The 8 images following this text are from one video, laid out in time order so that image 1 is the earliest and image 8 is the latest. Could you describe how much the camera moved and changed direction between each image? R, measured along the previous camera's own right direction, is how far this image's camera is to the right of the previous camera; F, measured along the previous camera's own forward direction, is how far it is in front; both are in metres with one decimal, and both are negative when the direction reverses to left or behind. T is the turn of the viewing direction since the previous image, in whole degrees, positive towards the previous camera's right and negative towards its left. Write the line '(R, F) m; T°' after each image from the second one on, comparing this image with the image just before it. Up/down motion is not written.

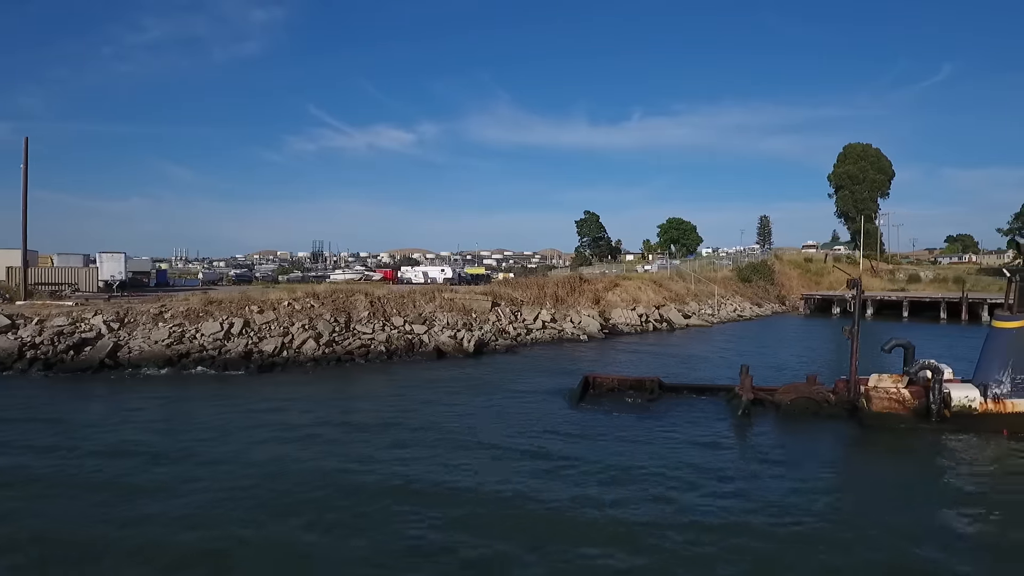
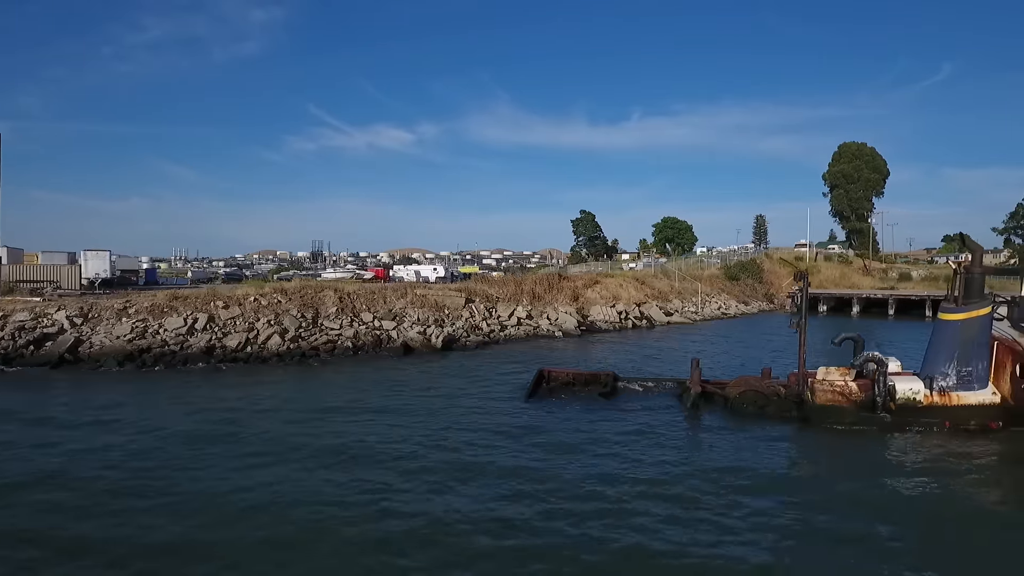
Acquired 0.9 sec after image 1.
(+1.2, +0.1) m; 0°
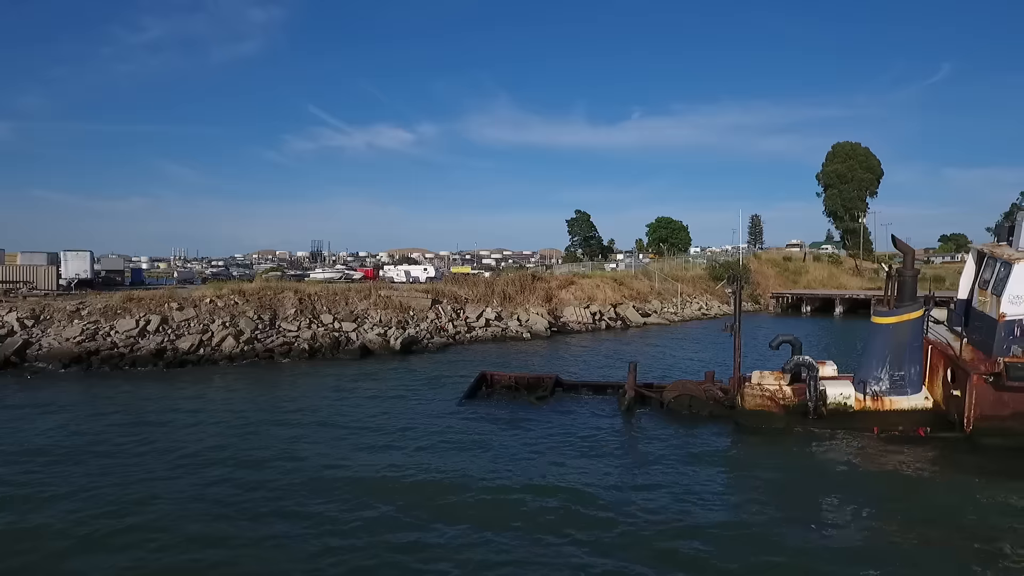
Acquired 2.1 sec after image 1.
(+1.6, +0.2) m; 0°
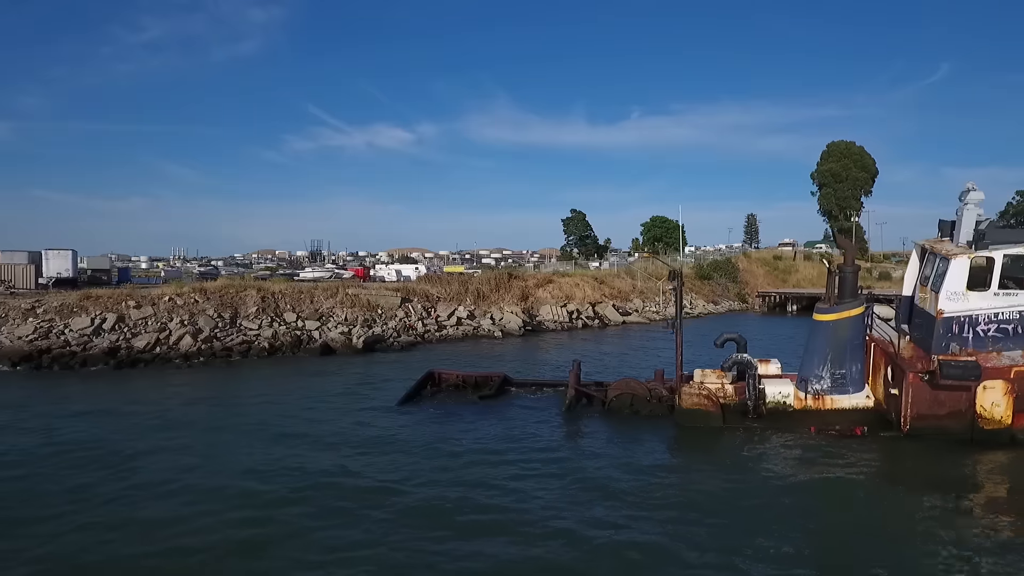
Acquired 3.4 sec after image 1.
(+1.4, +0.3) m; 0°
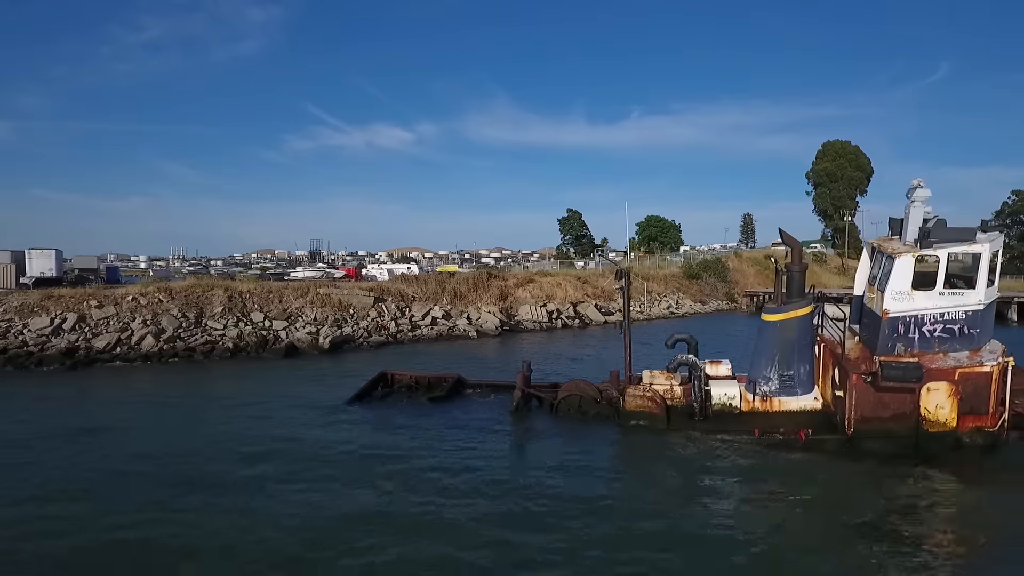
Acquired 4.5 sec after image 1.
(+1.2, +0.3) m; 0°
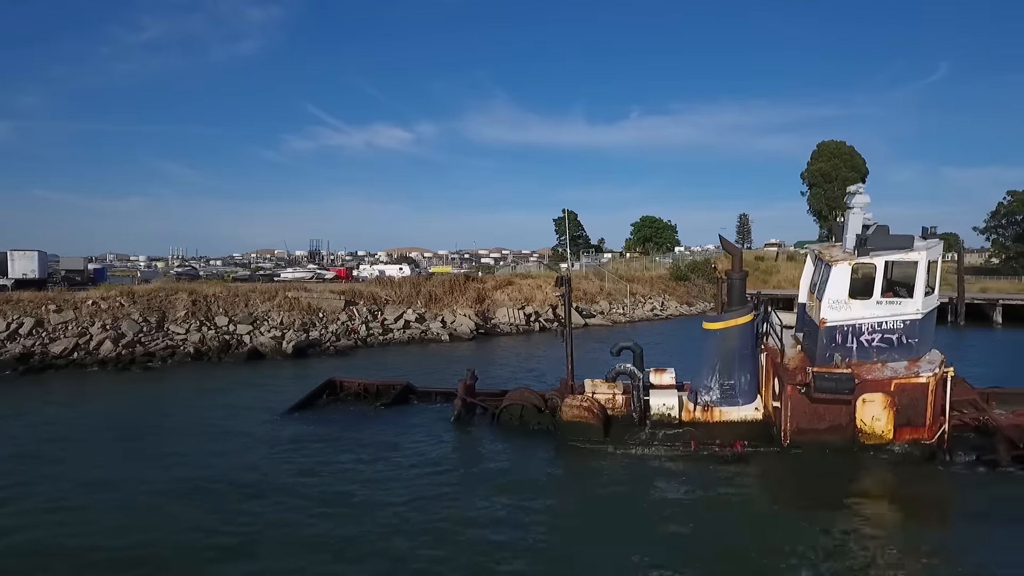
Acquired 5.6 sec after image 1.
(+1.3, +0.3) m; 0°
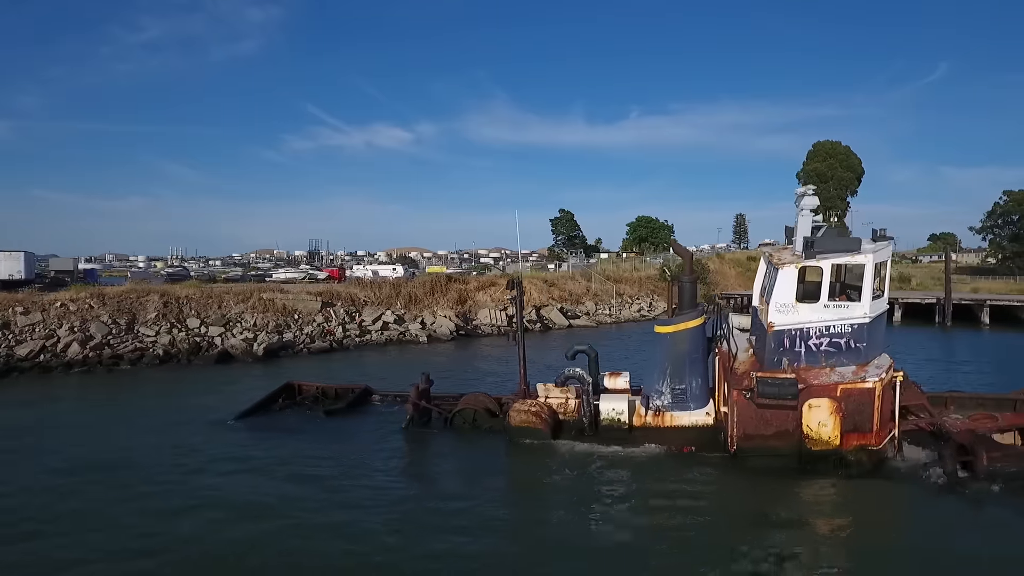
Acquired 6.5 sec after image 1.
(+1.0, +0.2) m; 0°
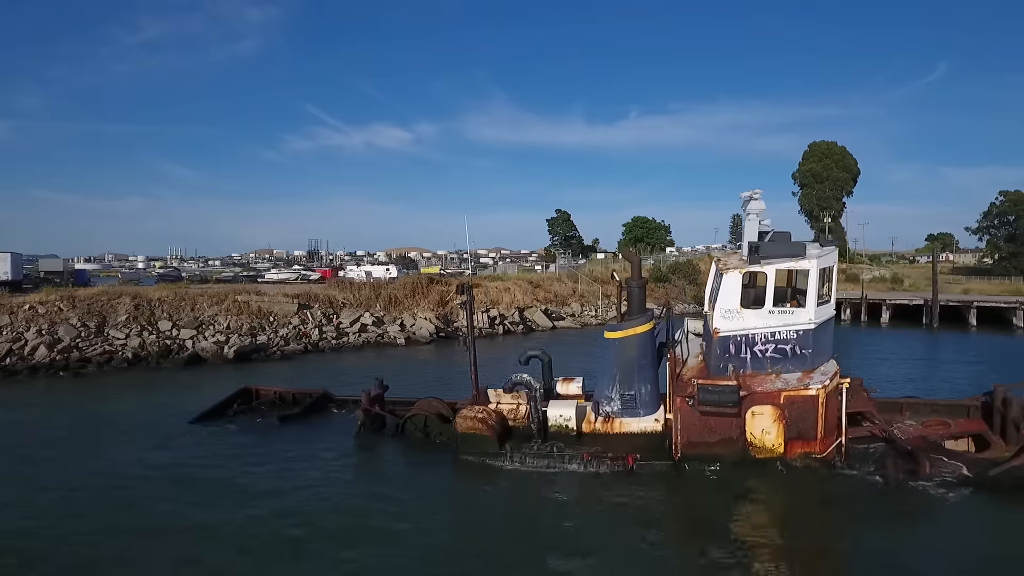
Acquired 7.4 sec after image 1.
(+1.0, +0.1) m; 0°
